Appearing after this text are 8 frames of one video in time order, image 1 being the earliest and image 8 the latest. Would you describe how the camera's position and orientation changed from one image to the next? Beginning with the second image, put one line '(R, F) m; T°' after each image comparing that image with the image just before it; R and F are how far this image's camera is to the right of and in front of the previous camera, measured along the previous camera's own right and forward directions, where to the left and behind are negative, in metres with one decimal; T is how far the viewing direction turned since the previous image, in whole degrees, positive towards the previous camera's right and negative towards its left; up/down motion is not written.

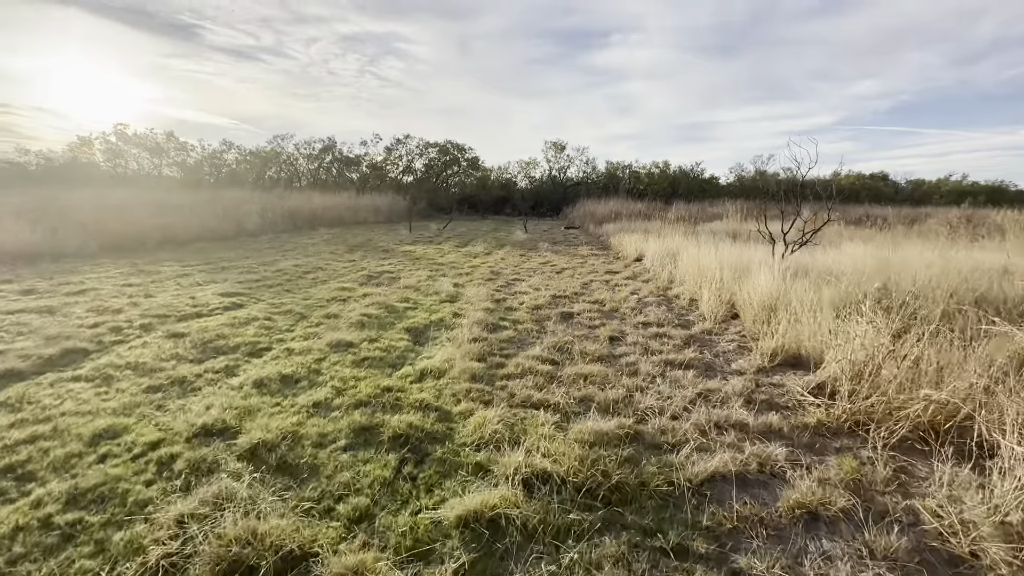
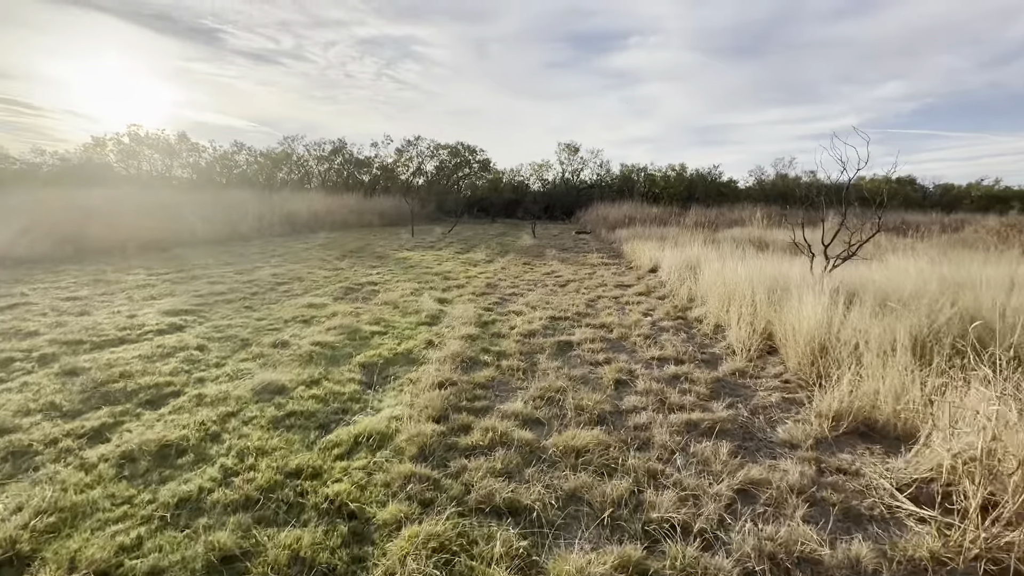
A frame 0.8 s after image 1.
(+0.3, +1.0) m; -2°
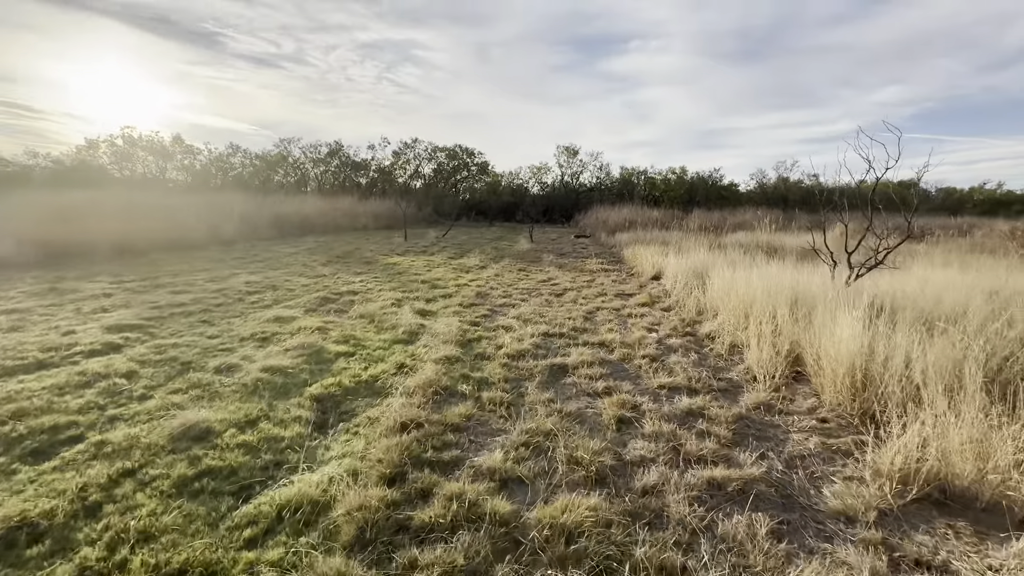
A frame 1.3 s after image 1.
(+0.1, +0.7) m; 0°
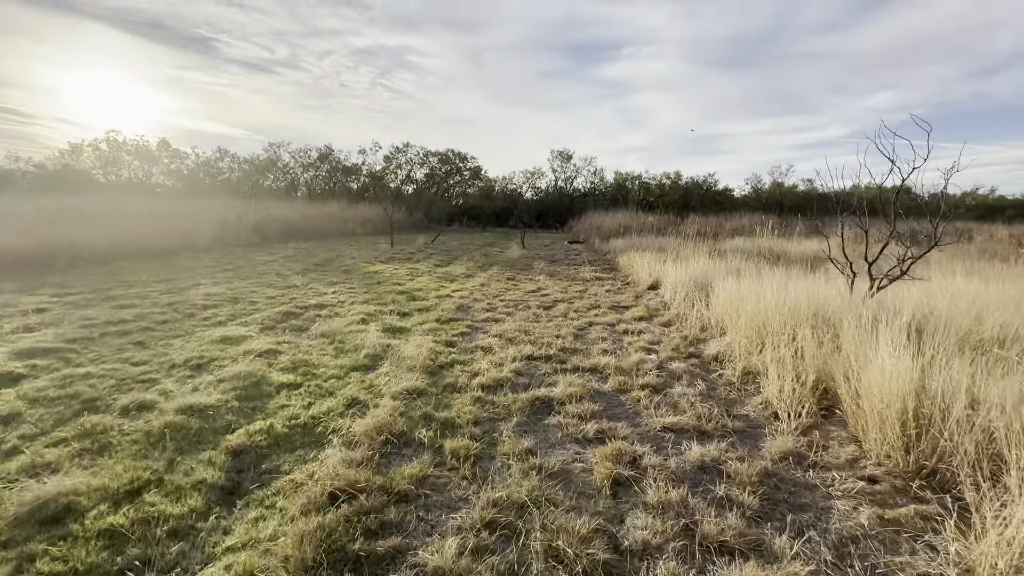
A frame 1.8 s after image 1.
(+0.2, +0.7) m; +1°
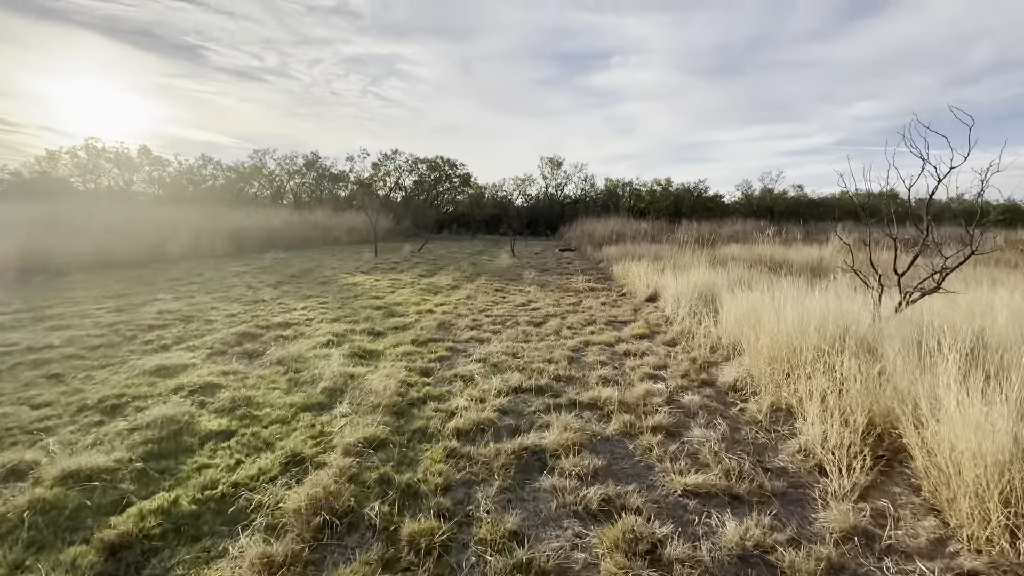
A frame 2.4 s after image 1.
(+0.1, +0.7) m; +1°
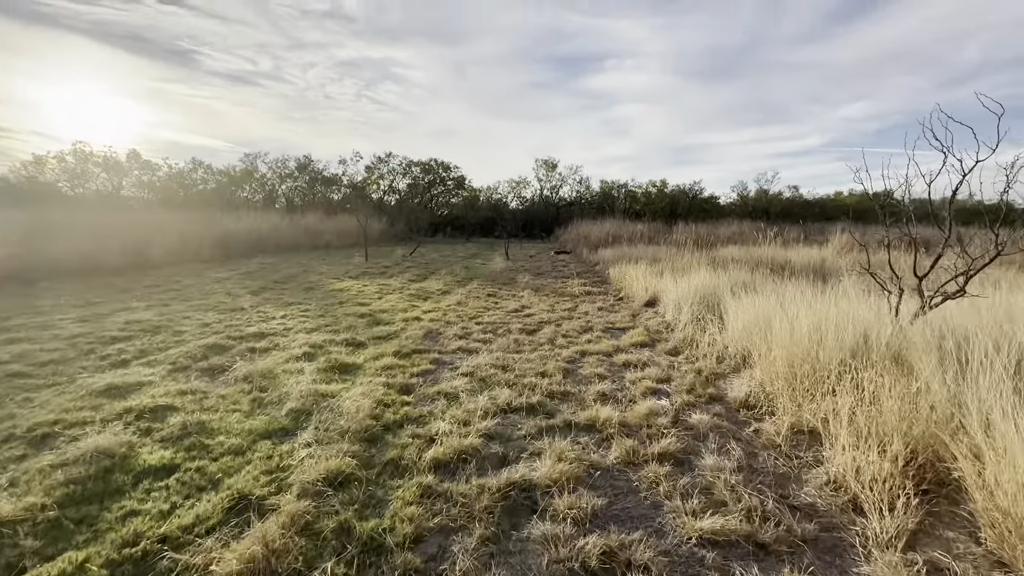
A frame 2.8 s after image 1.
(+0.1, +0.4) m; 0°
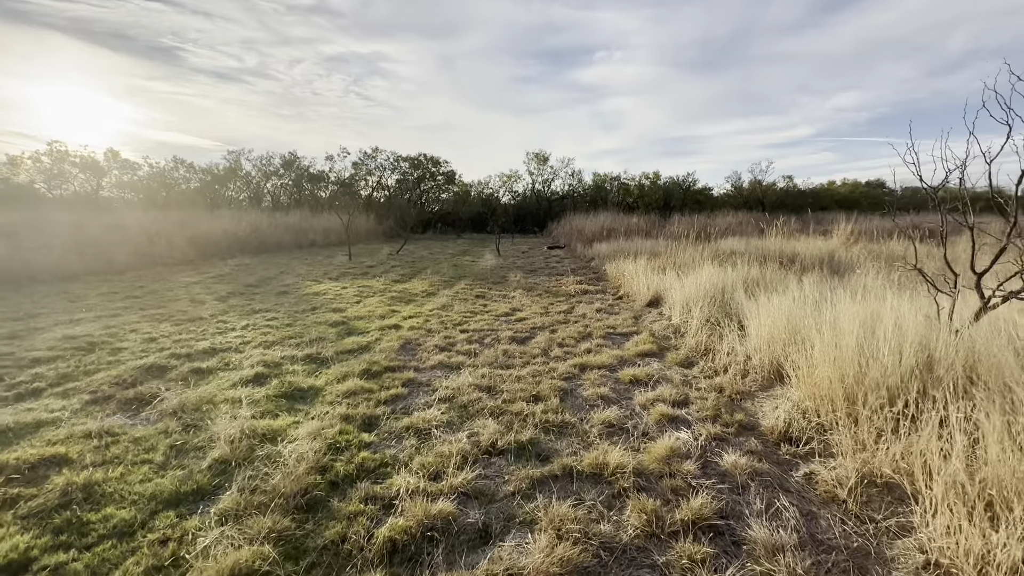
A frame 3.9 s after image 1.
(+0.1, +0.7) m; +1°
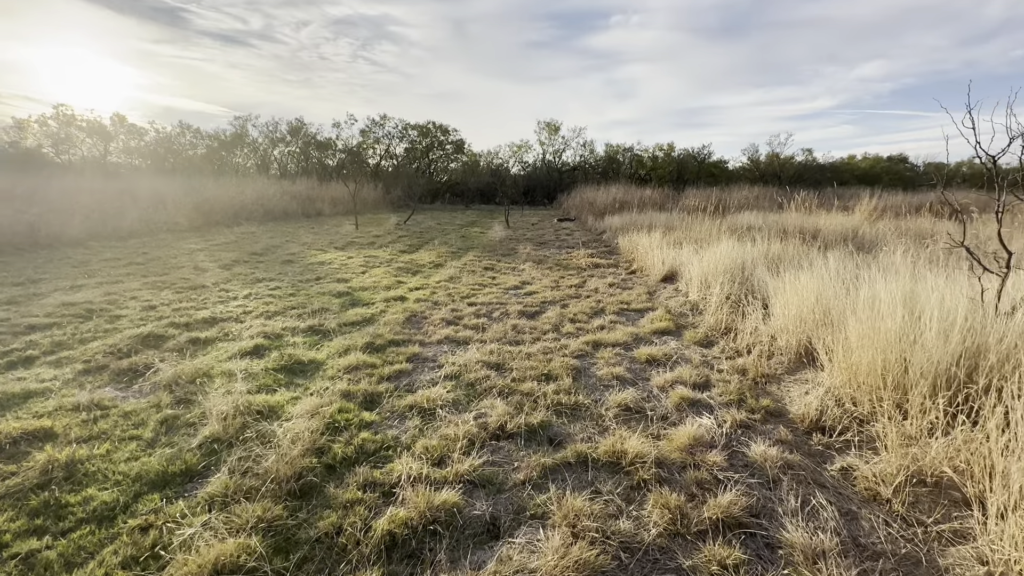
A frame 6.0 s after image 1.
(0.0, +0.2) m; -1°
